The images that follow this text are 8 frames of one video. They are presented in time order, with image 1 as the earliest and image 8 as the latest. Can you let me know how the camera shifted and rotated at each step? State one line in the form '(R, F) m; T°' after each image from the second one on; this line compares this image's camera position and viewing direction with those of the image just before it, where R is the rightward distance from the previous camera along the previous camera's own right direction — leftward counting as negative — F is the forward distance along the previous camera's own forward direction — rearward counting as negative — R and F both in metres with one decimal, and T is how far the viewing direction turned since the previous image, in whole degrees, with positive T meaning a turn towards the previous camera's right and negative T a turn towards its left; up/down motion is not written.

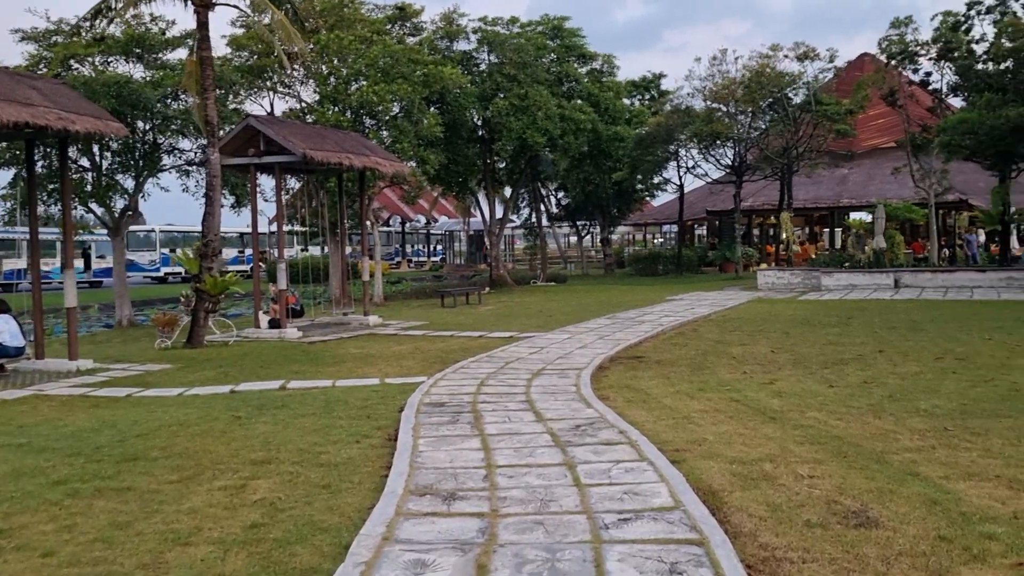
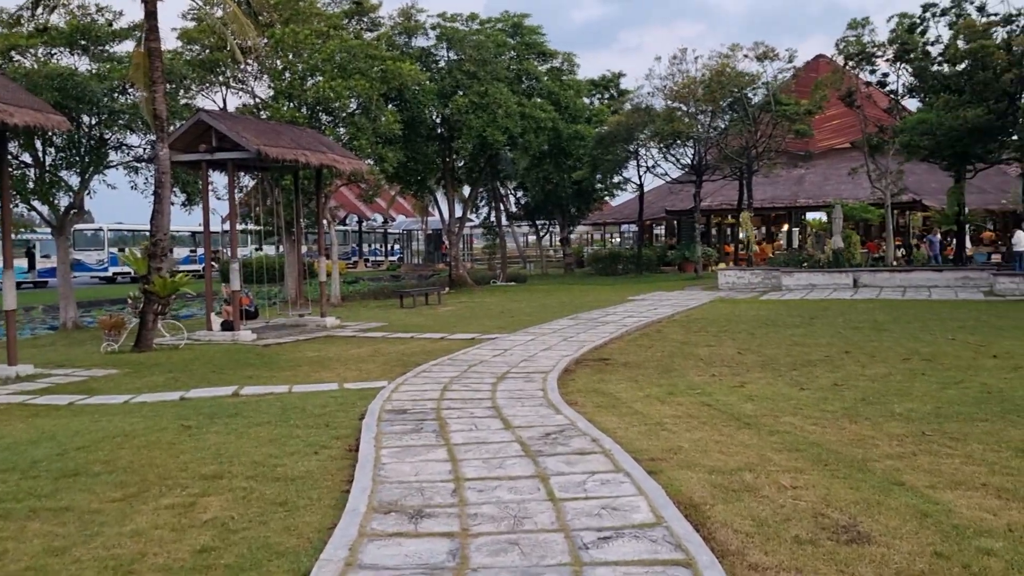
(-0.1, +0.3) m; +3°
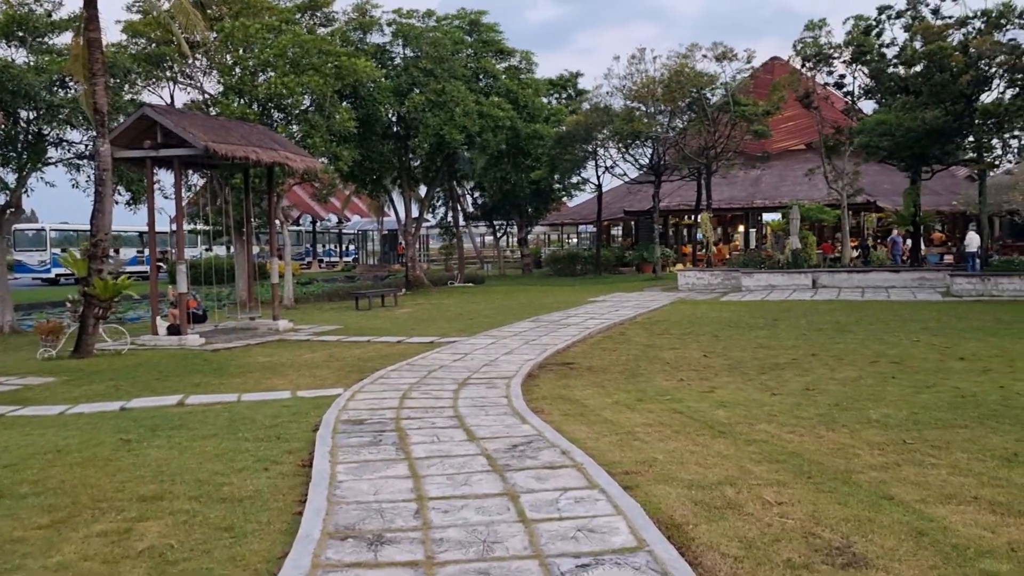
(-0.1, +0.3) m; +3°
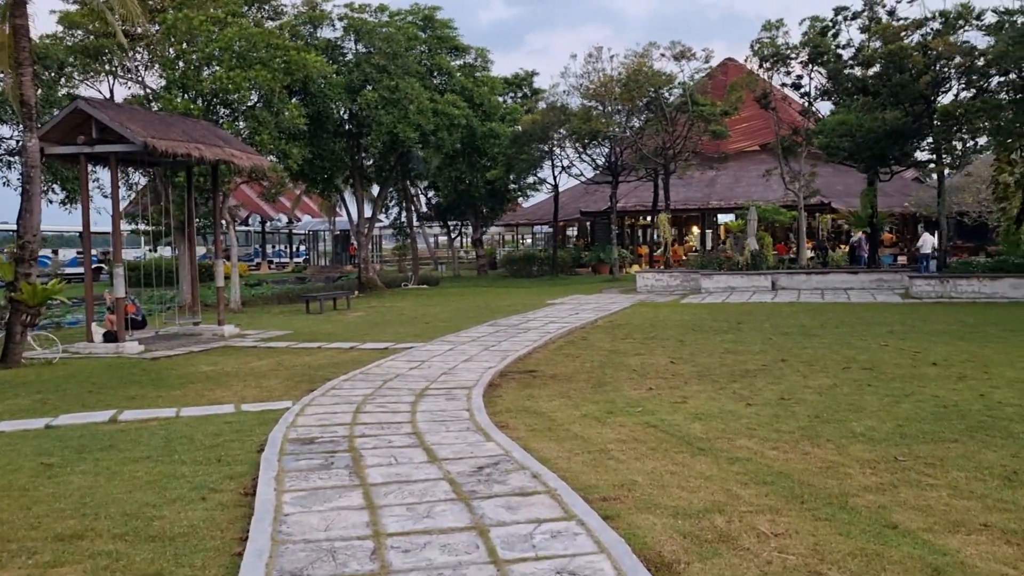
(-0.1, +0.5) m; +3°
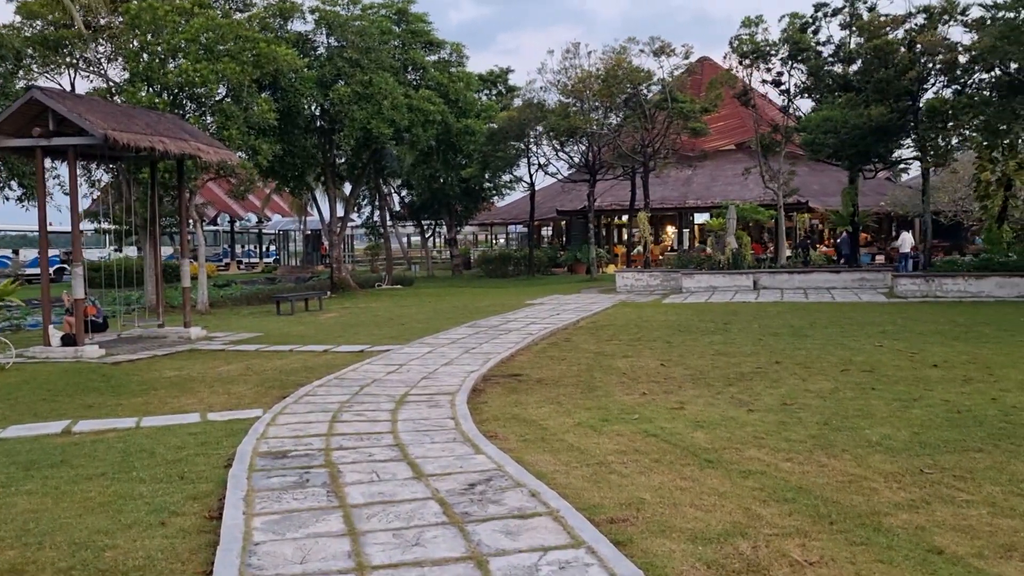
(-0.1, +0.5) m; +2°
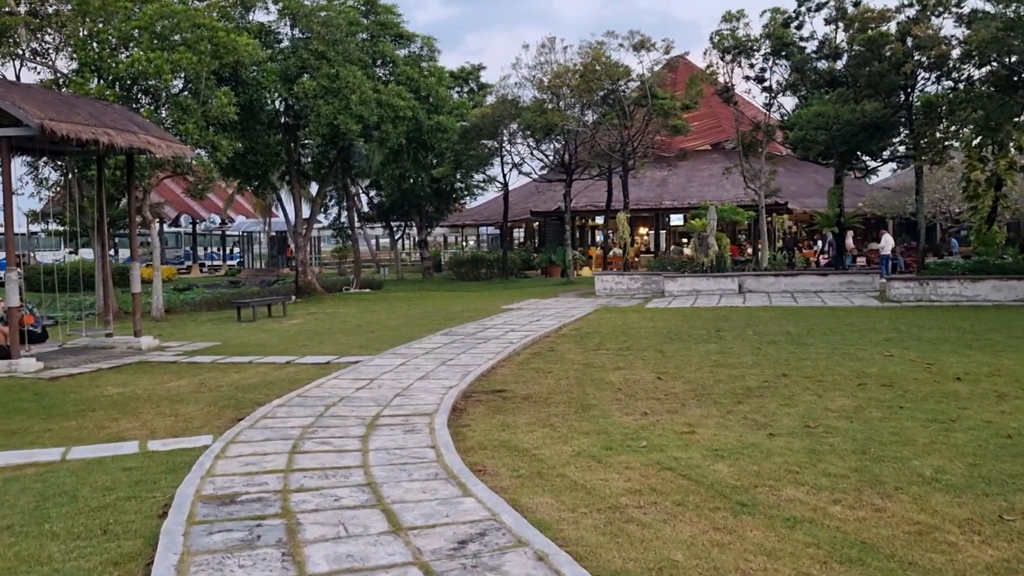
(-0.1, +0.9) m; +2°
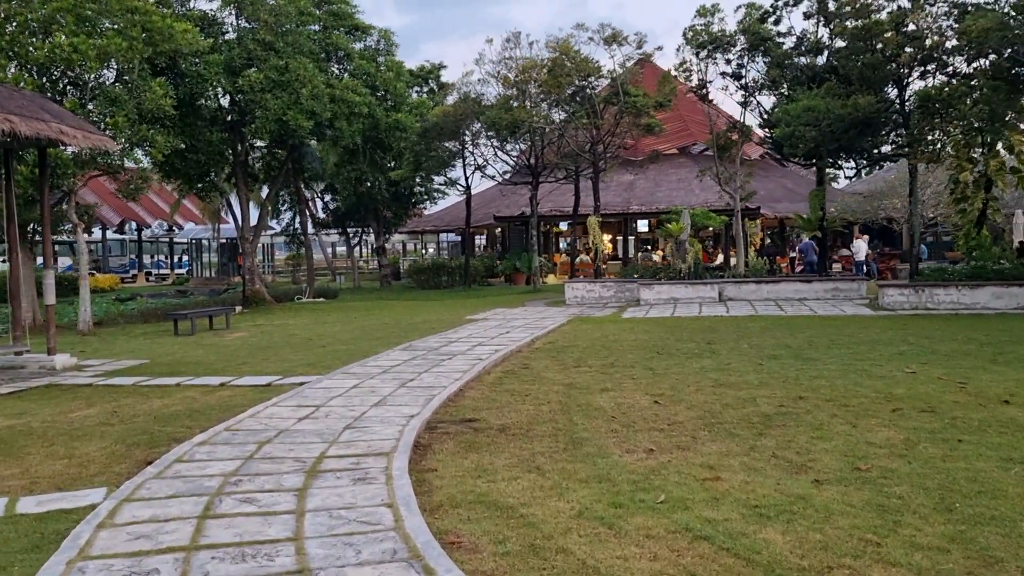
(-0.1, +1.3) m; +3°
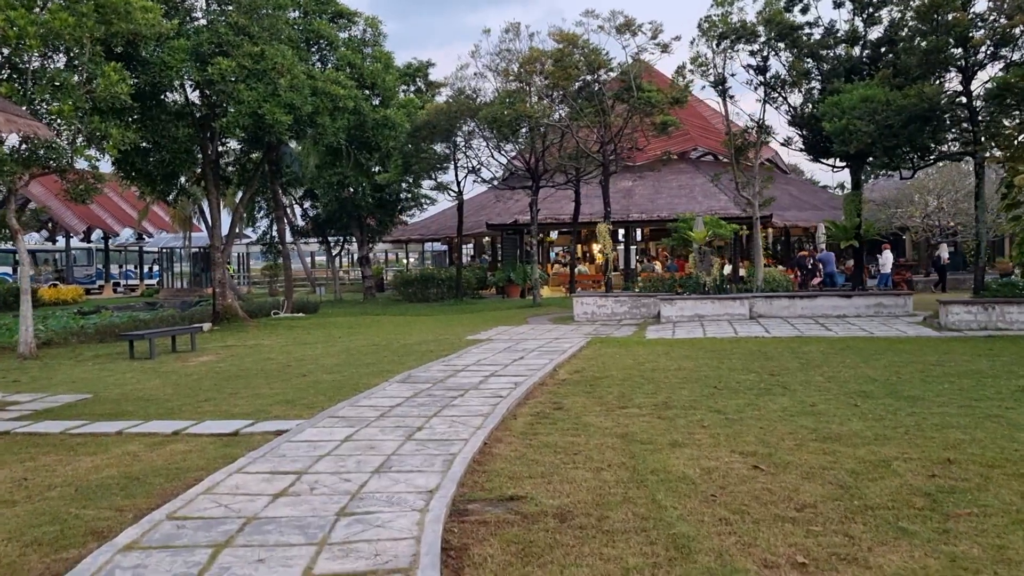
(-0.4, +1.9) m; +1°
